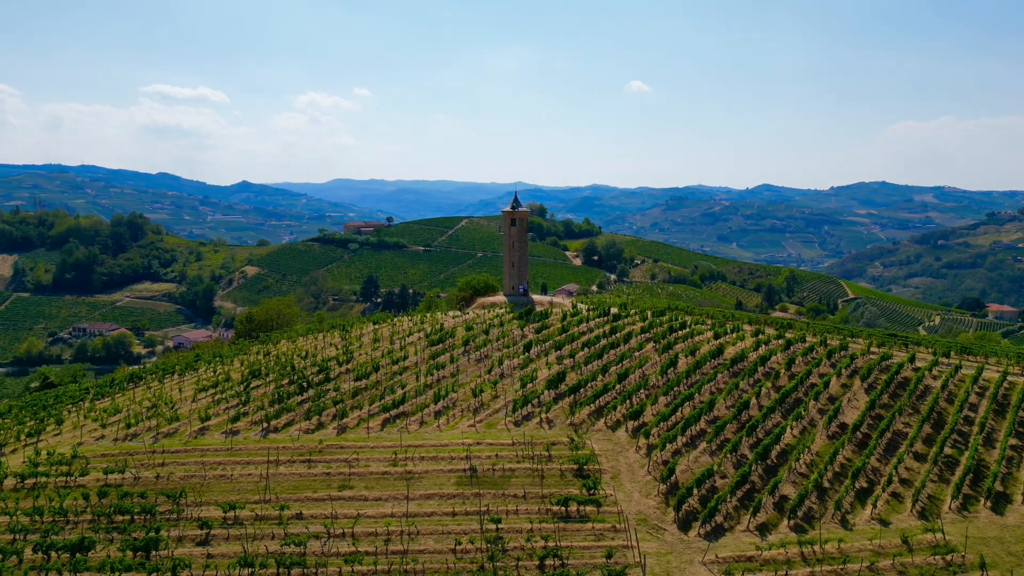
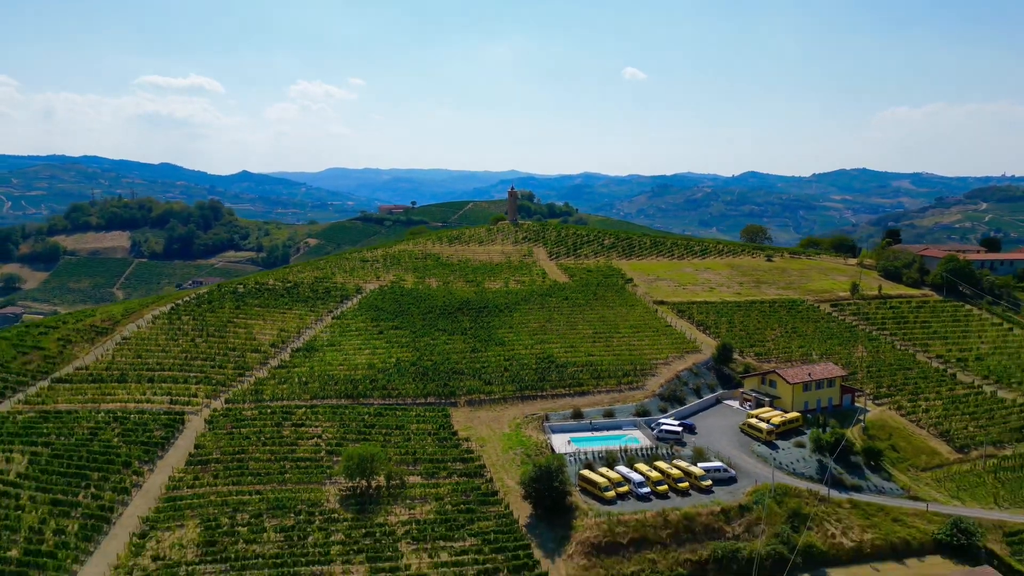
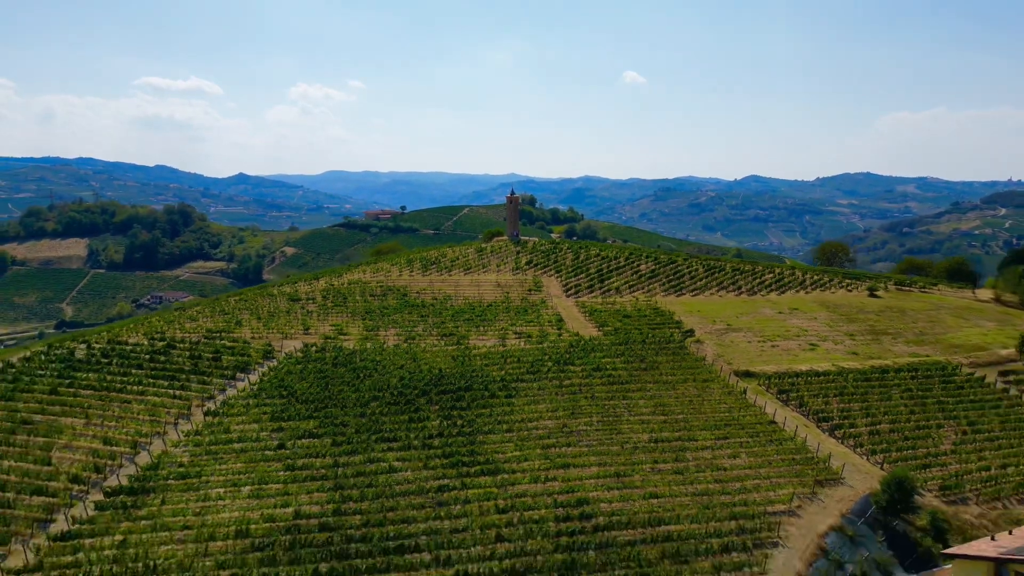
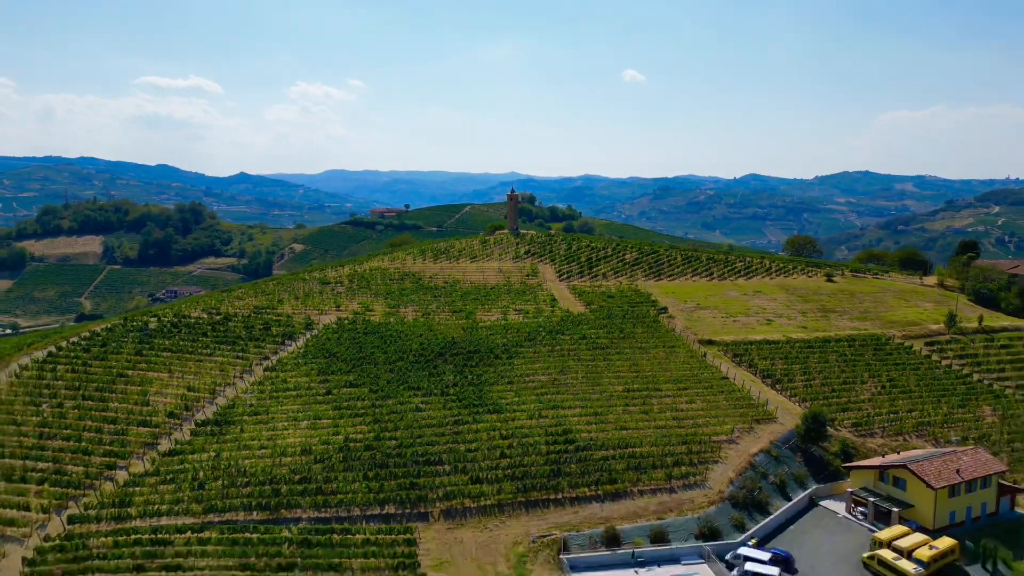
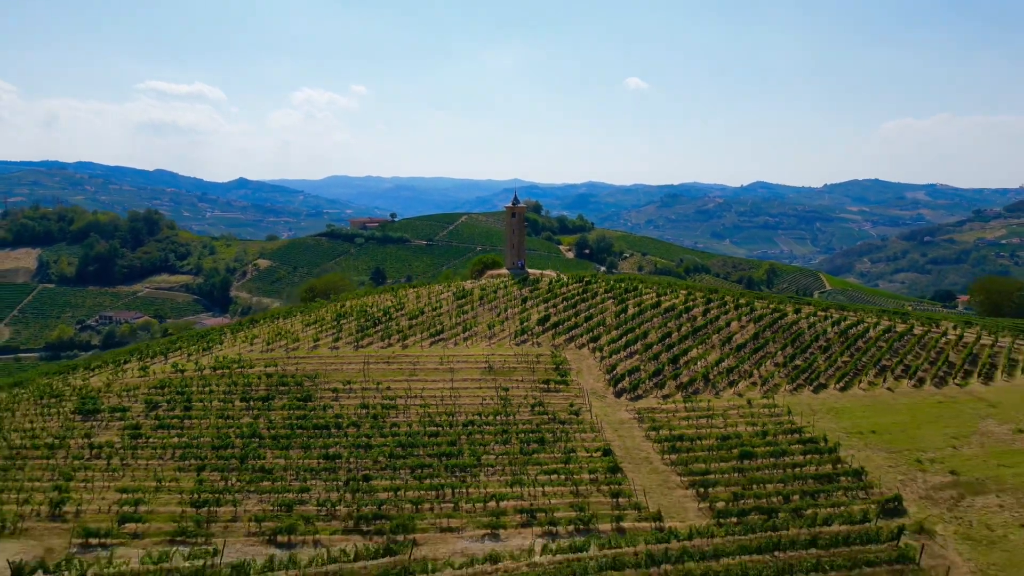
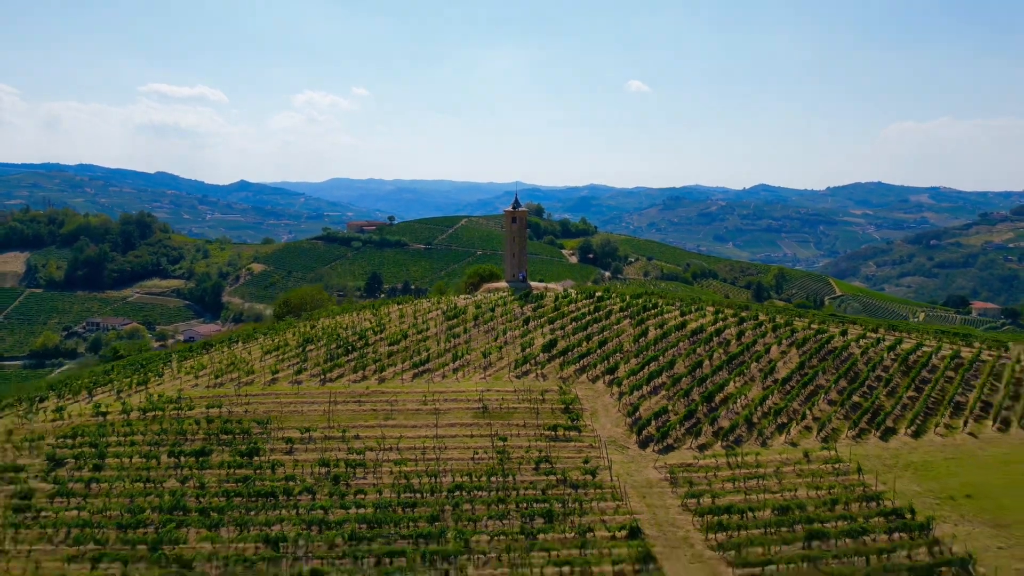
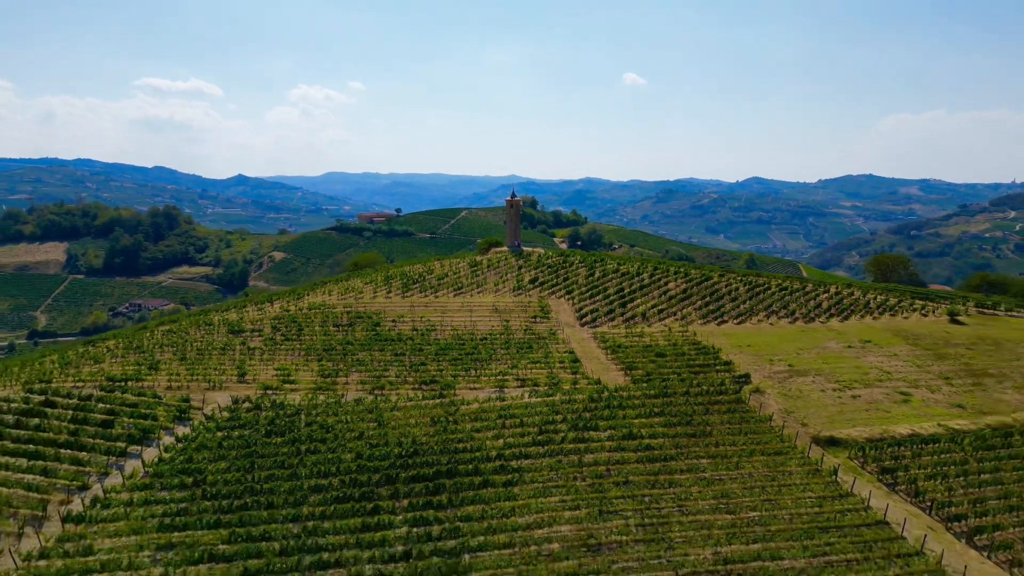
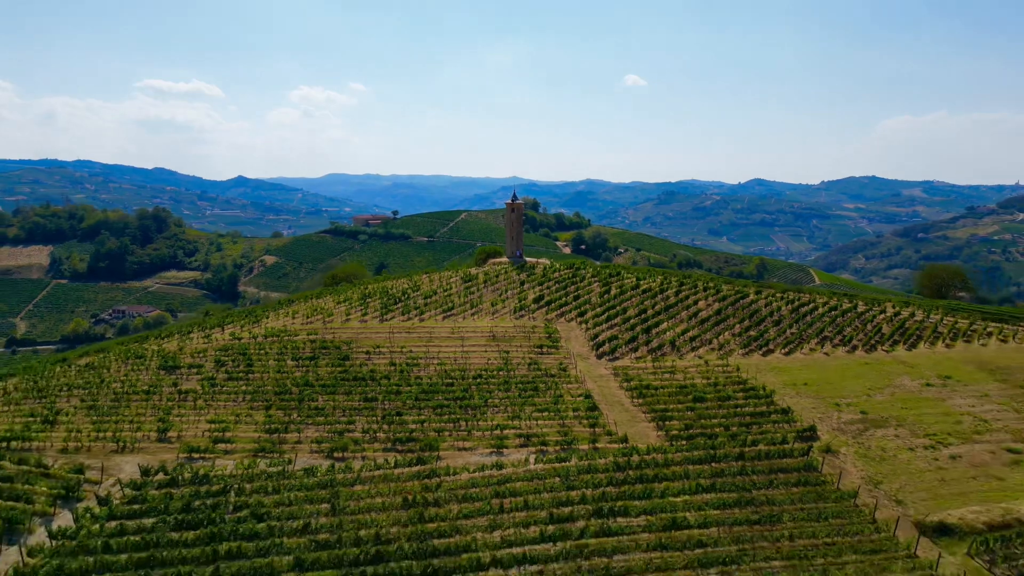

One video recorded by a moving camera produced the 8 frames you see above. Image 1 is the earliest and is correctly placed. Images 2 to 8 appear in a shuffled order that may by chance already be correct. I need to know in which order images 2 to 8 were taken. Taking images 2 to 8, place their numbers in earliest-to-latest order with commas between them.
6, 5, 8, 7, 3, 4, 2
